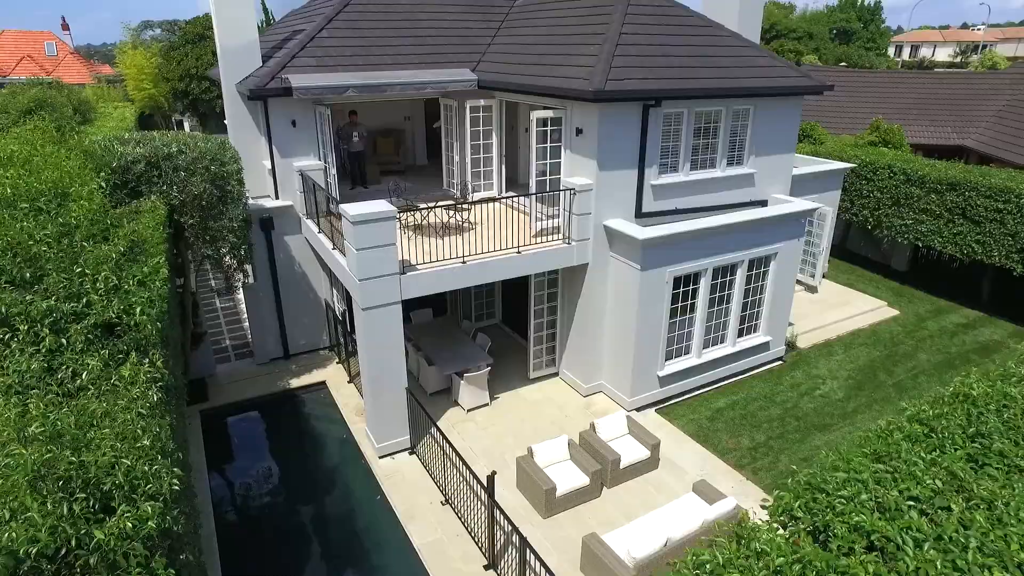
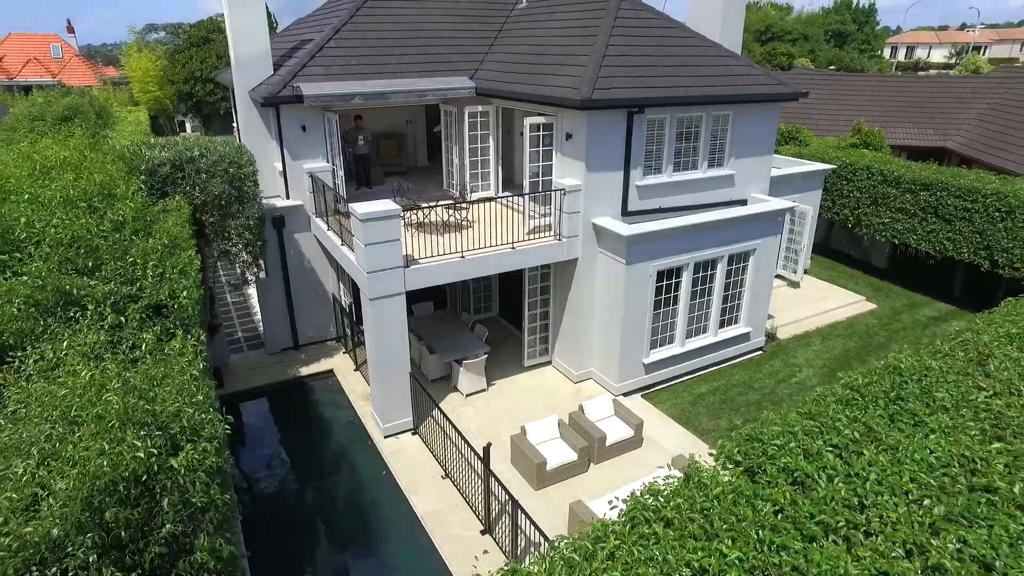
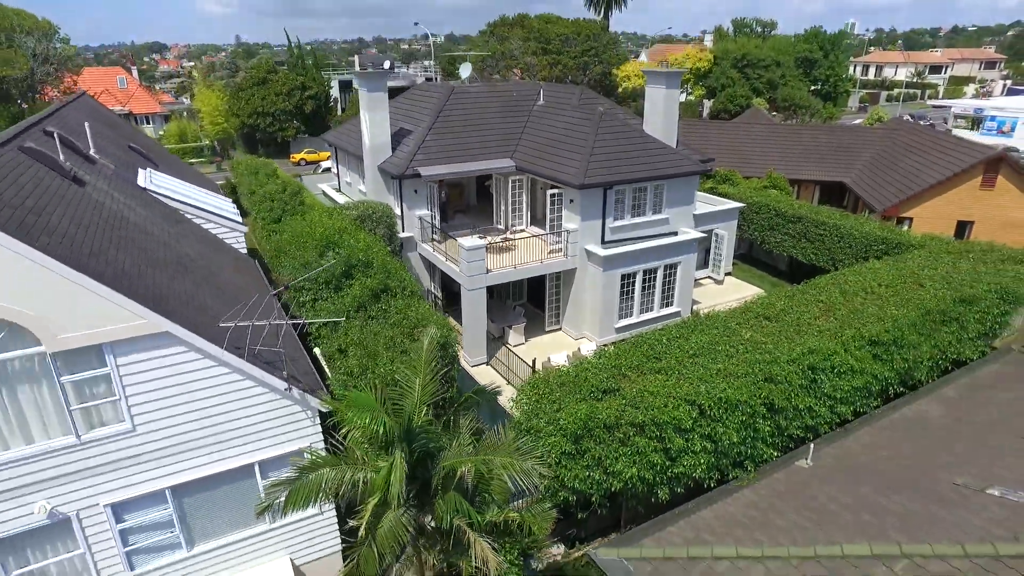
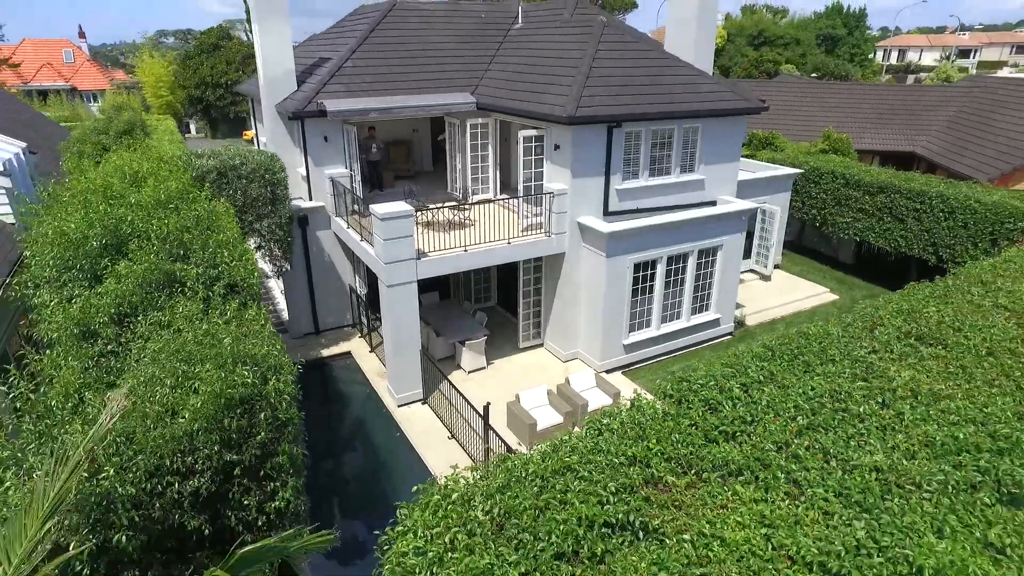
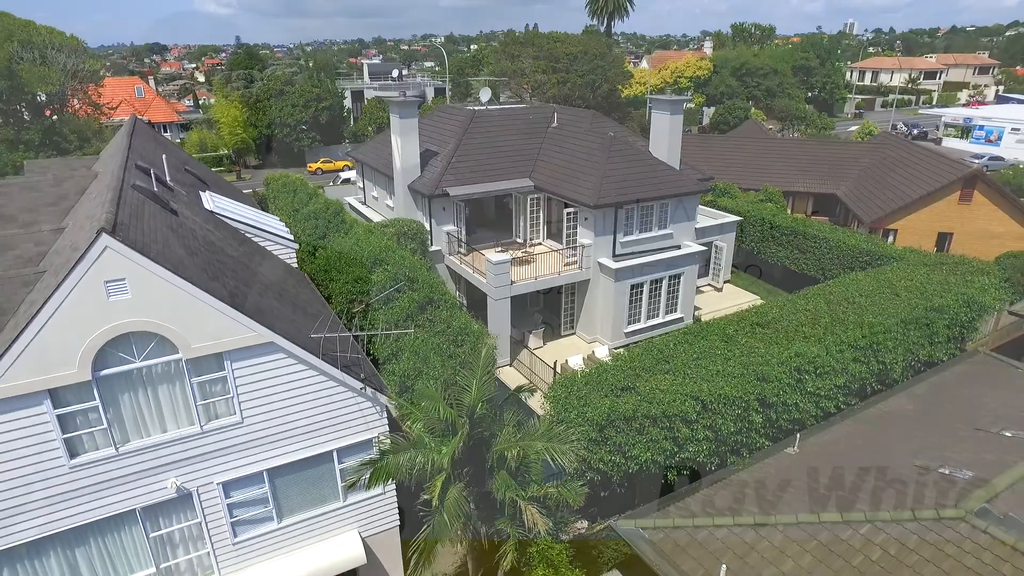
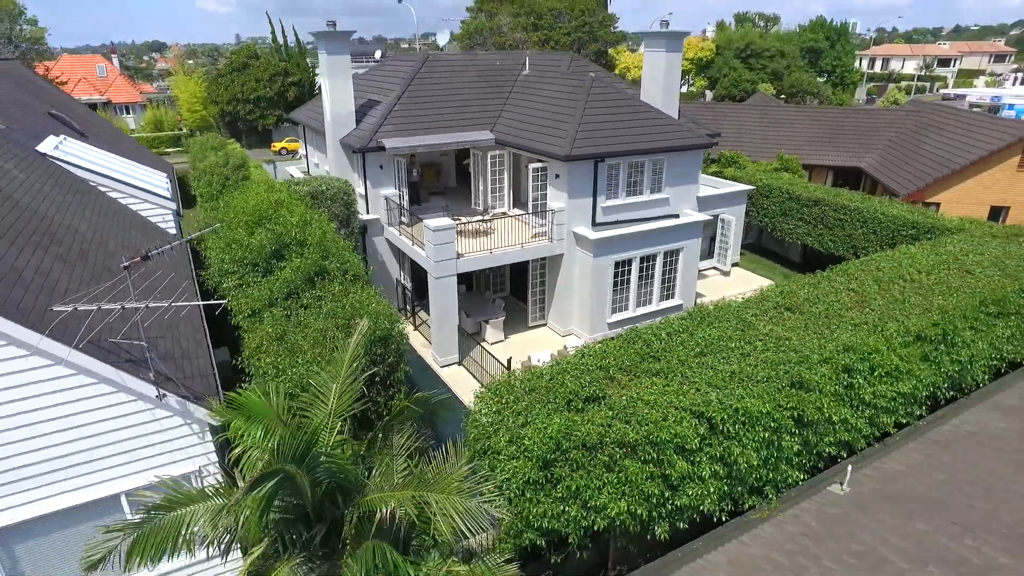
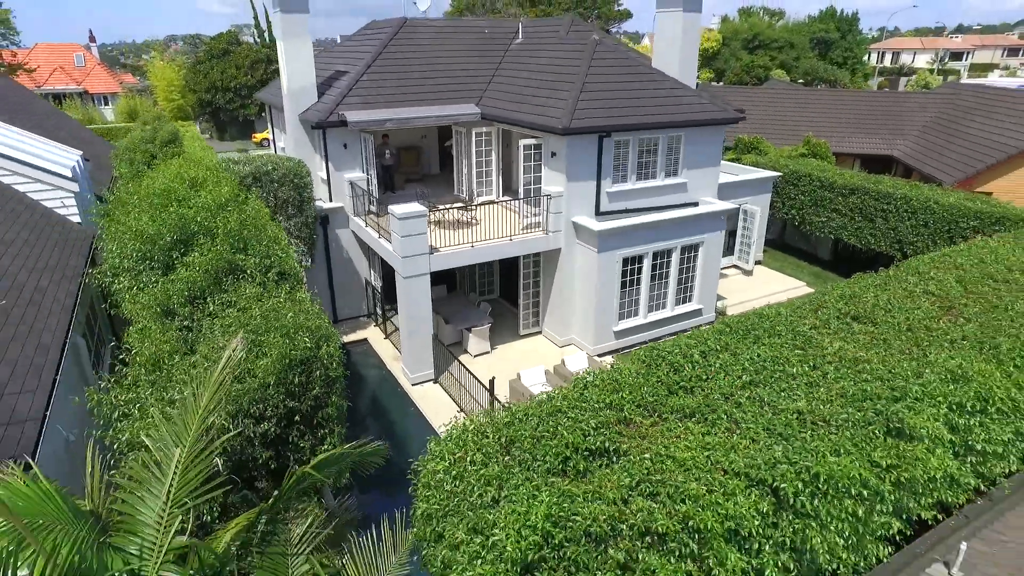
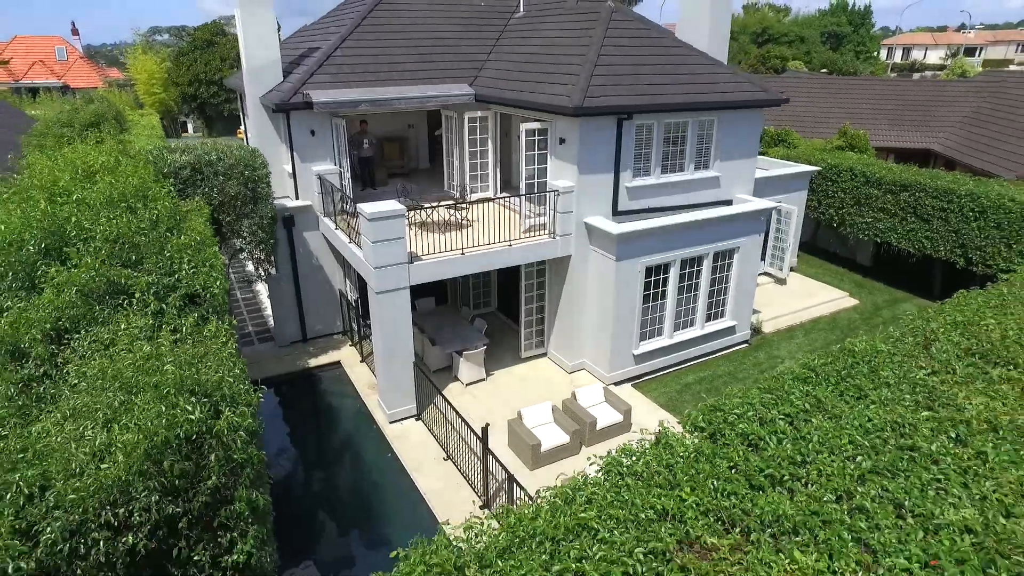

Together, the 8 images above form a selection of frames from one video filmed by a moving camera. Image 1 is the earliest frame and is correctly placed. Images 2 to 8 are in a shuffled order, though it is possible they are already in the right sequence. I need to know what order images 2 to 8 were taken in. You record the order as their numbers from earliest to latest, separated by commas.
2, 8, 4, 7, 6, 3, 5
